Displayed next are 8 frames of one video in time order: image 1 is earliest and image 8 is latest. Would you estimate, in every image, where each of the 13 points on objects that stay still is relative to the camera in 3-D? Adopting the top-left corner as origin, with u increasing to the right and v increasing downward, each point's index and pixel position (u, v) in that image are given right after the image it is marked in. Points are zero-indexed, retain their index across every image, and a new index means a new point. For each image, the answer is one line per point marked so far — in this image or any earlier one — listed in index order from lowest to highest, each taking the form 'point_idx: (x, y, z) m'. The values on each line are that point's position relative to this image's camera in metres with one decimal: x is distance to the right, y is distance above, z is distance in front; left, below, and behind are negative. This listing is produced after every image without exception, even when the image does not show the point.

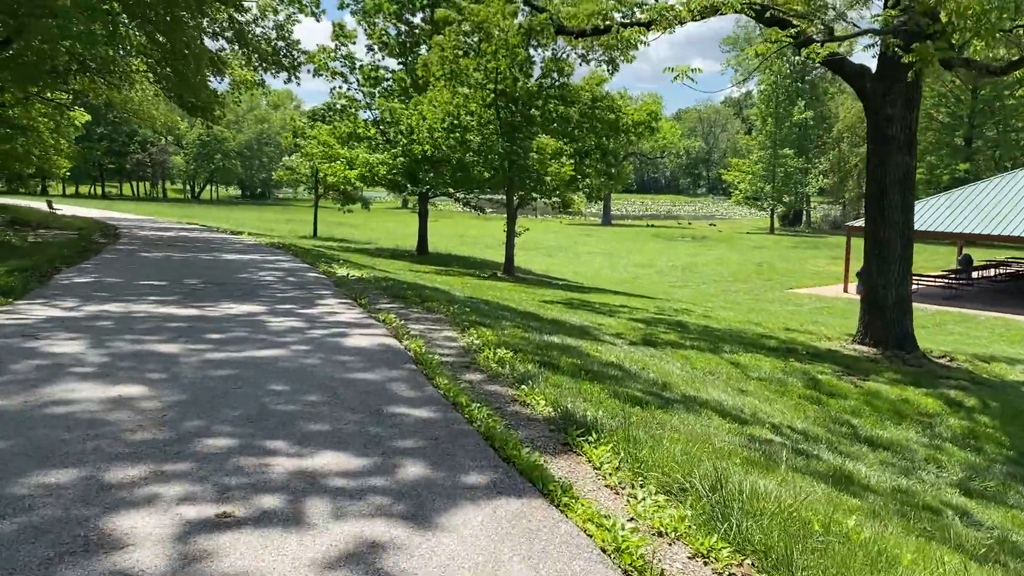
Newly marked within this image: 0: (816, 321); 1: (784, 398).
0: (+6.1, -0.7, +17.6) m
1: (+2.3, -0.9, +7.4) m
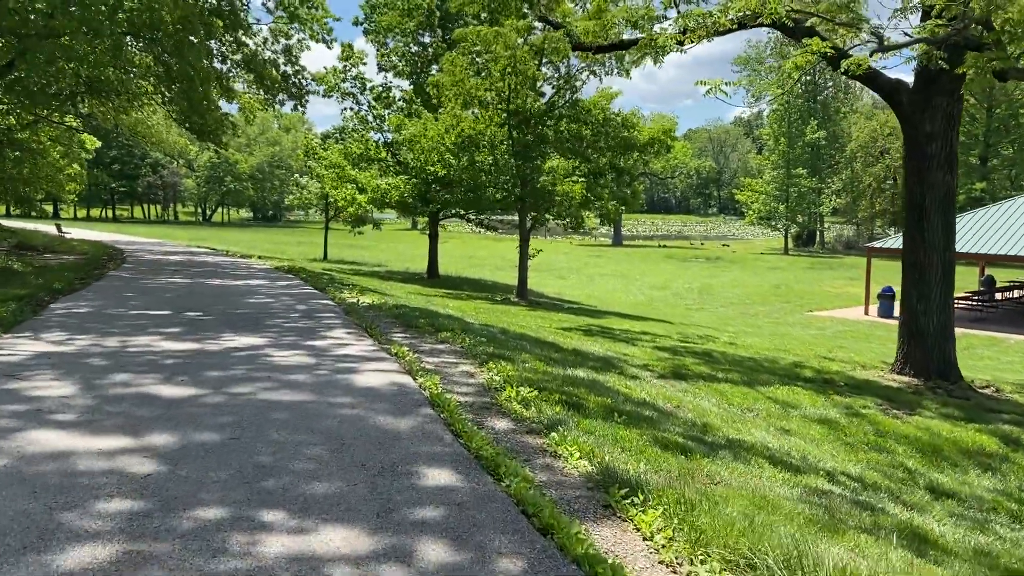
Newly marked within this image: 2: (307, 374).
0: (+6.4, -1.1, +17.0) m
1: (+2.5, -1.2, +6.8) m
2: (-1.4, -0.6, +5.9) m
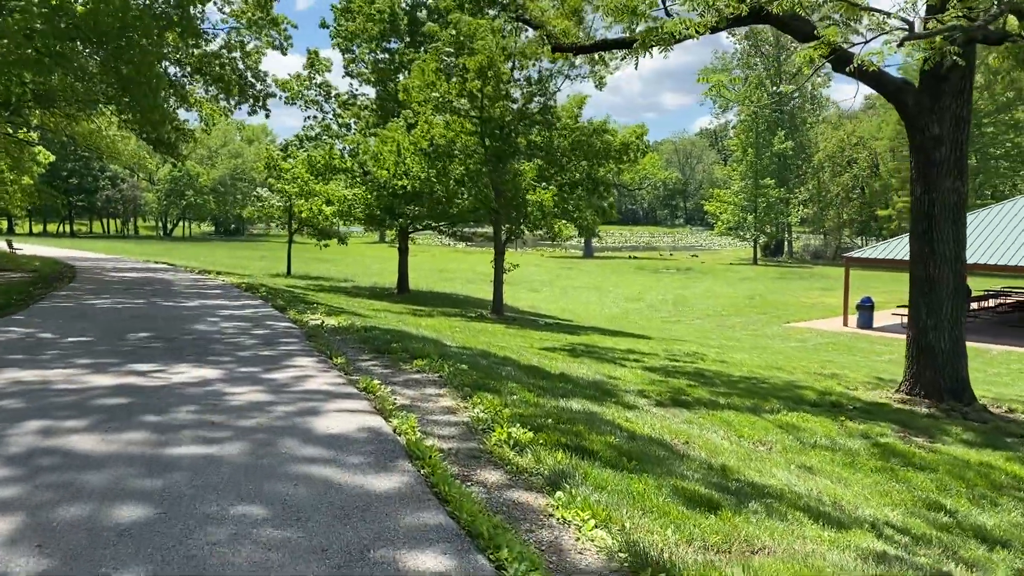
0: (+5.9, -1.4, +16.4) m
1: (+2.4, -1.3, +6.0) m
2: (-1.4, -0.7, +5.0) m
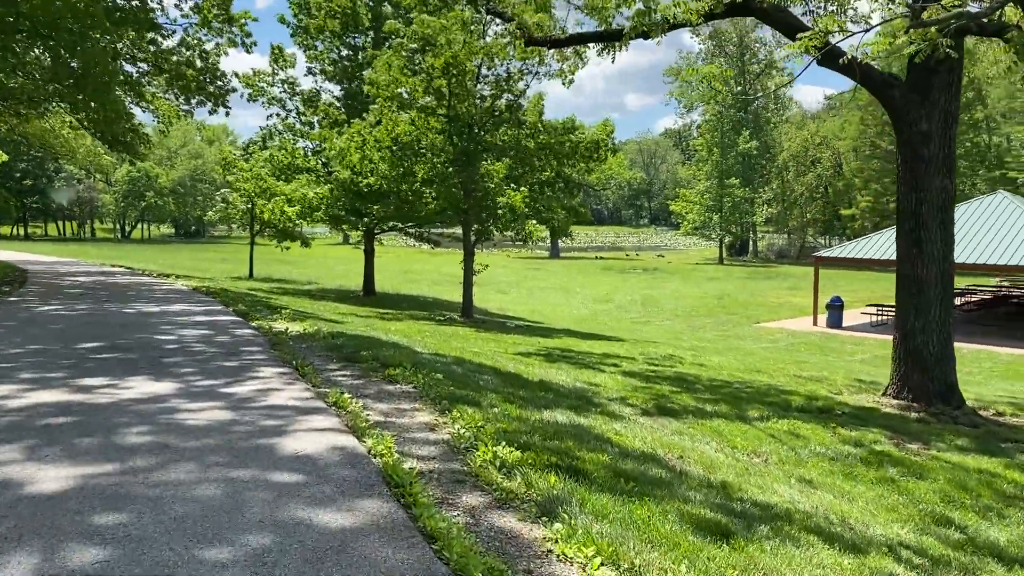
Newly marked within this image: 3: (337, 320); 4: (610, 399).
0: (+5.4, -1.4, +16.2) m
1: (+2.3, -1.3, +5.7) m
2: (-1.5, -0.8, +4.5) m
3: (-2.5, -0.5, +12.4) m
4: (+0.8, -1.0, +7.6) m
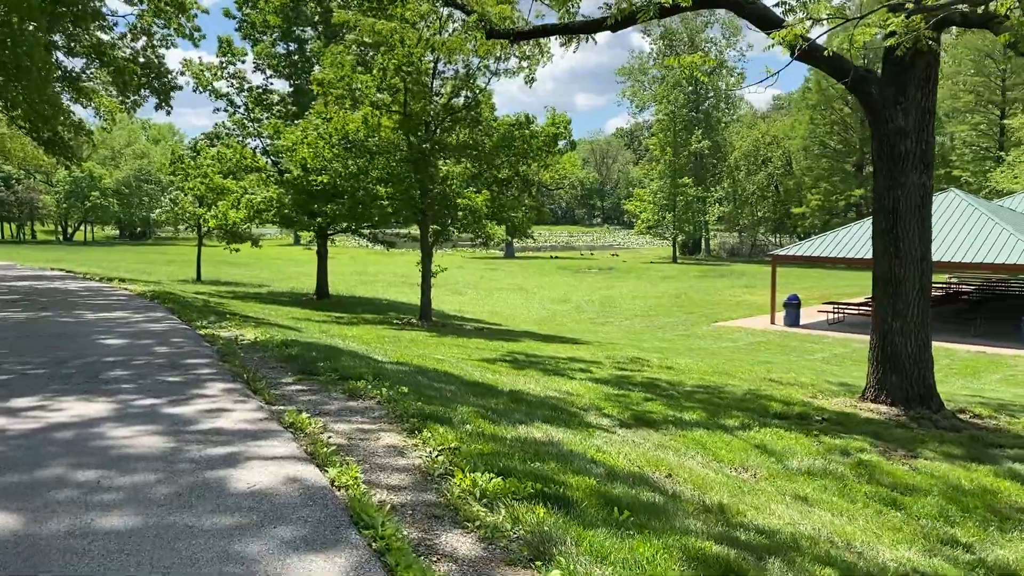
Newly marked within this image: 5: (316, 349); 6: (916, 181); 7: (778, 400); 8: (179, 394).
0: (+4.7, -1.3, +16.0) m
1: (+2.1, -1.3, +5.4) m
2: (-1.6, -0.8, +4.0) m
3: (-3.0, -0.5, +11.8) m
4: (+0.6, -1.0, +7.1) m
5: (-1.9, -0.6, +8.5) m
6: (+3.8, +1.0, +8.3) m
7: (+2.7, -1.1, +8.8) m
8: (-2.2, -0.7, +5.8) m
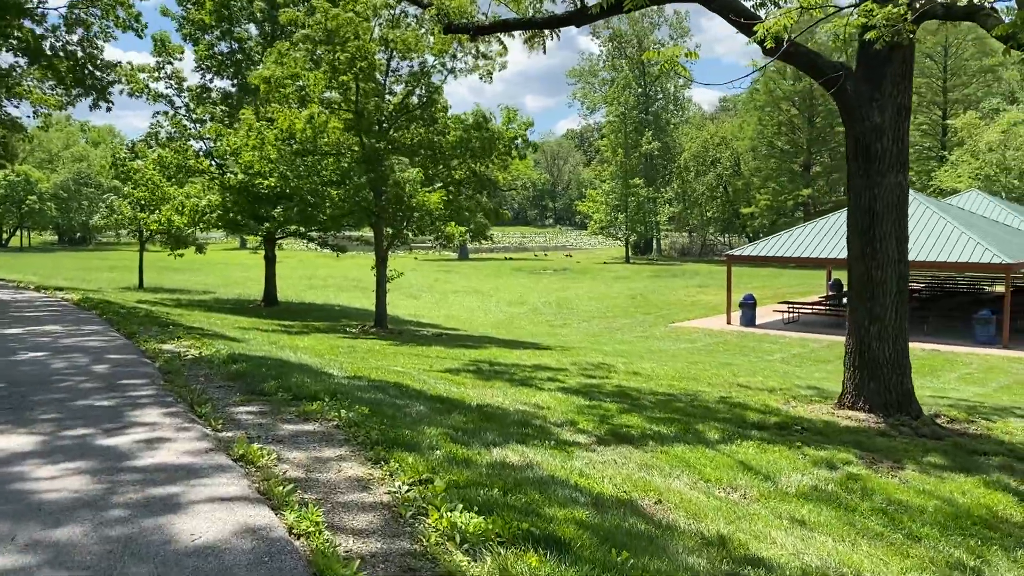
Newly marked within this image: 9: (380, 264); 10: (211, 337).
0: (+3.9, -1.4, +15.8) m
1: (+2.0, -1.4, +5.0) m
2: (-1.7, -0.9, +3.5) m
3: (-3.5, -0.6, +11.2) m
4: (+0.3, -1.0, +6.7) m
5: (-2.2, -0.7, +7.9) m
6: (+3.5, +1.0, +8.0) m
7: (+2.3, -1.2, +8.5) m
8: (-2.4, -0.8, +5.2) m
9: (-2.6, +0.5, +17.0) m
10: (-3.7, -0.6, +10.6) m
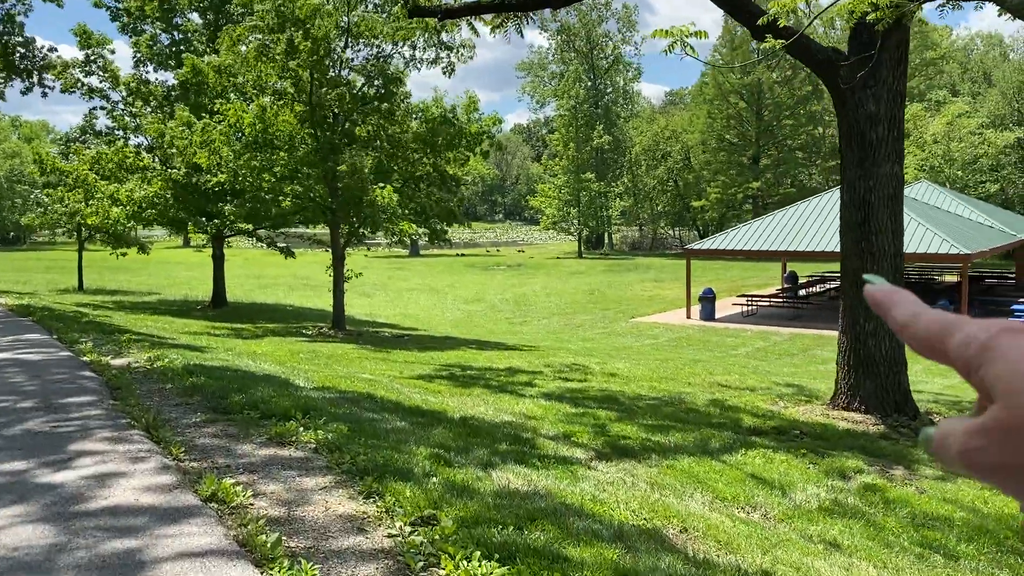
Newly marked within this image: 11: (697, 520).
0: (+3.3, -1.3, +15.5) m
1: (+2.0, -1.4, +4.6) m
2: (-1.6, -1.0, +2.8) m
3: (-3.8, -0.7, +10.4) m
4: (+0.3, -1.1, +6.2) m
5: (-2.4, -0.7, +7.3) m
6: (+3.3, +1.0, +7.7) m
7: (+2.2, -1.1, +8.1) m
8: (-2.4, -0.8, +4.5) m
9: (-3.3, +0.5, +16.3) m
10: (-4.0, -0.6, +9.9) m
11: (+0.9, -1.2, +4.4) m
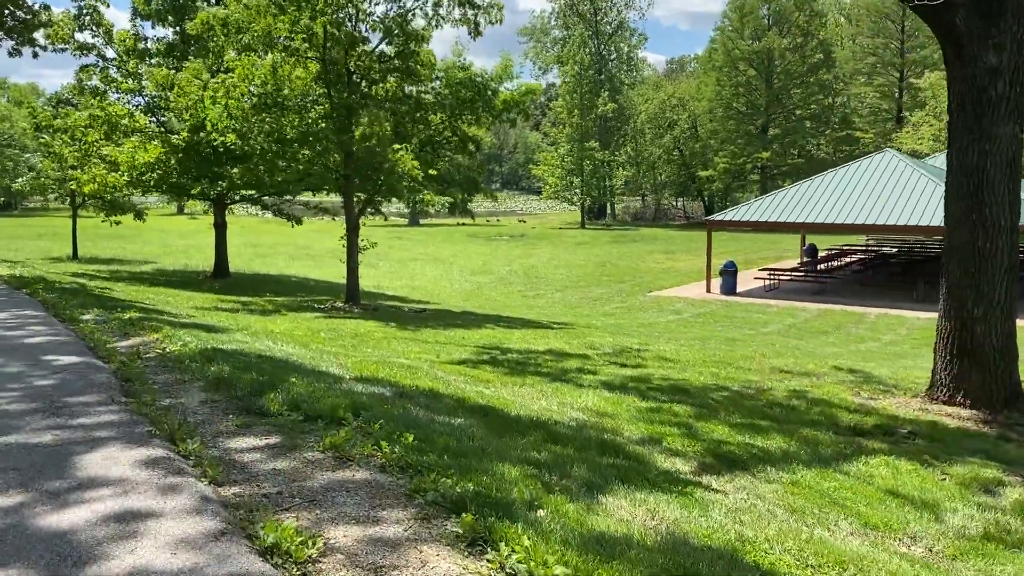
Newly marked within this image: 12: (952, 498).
0: (+3.8, -0.9, +14.6) m
1: (+2.5, -1.3, +3.7) m
2: (-1.0, -0.9, +1.9) m
3: (-3.3, -0.4, +9.5) m
4: (+0.8, -0.9, +5.3) m
5: (-1.9, -0.6, +6.3) m
6: (+3.8, +1.2, +6.7) m
7: (+2.6, -1.0, +7.2) m
8: (-1.8, -0.8, +3.6) m
9: (-2.8, +1.0, +15.3) m
10: (-3.5, -0.4, +8.9) m
11: (+1.4, -1.1, +3.5) m
12: (+2.5, -1.2, +4.9) m
